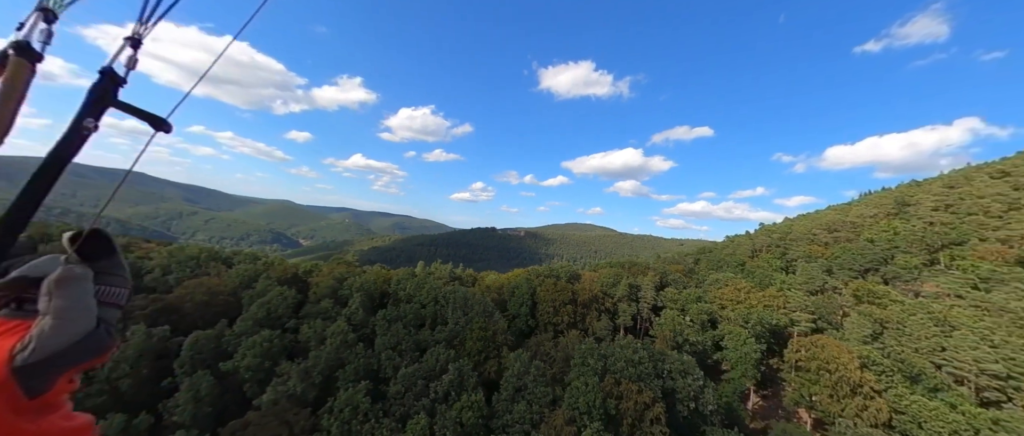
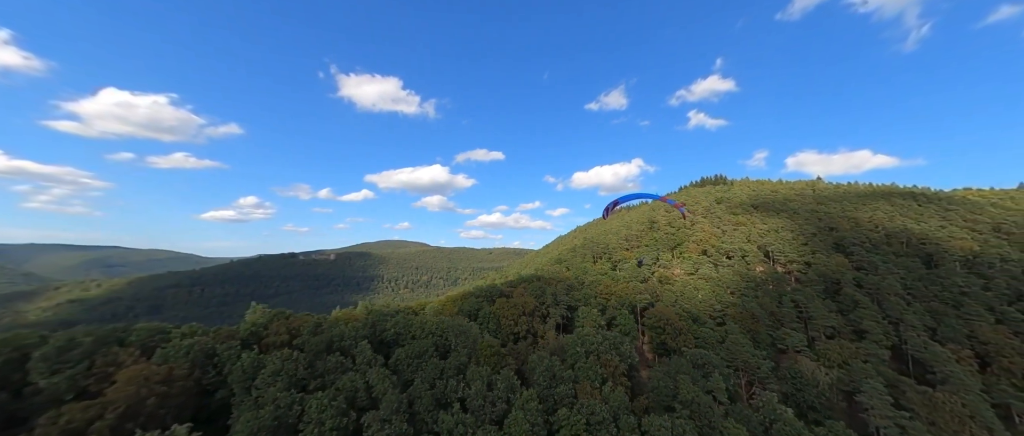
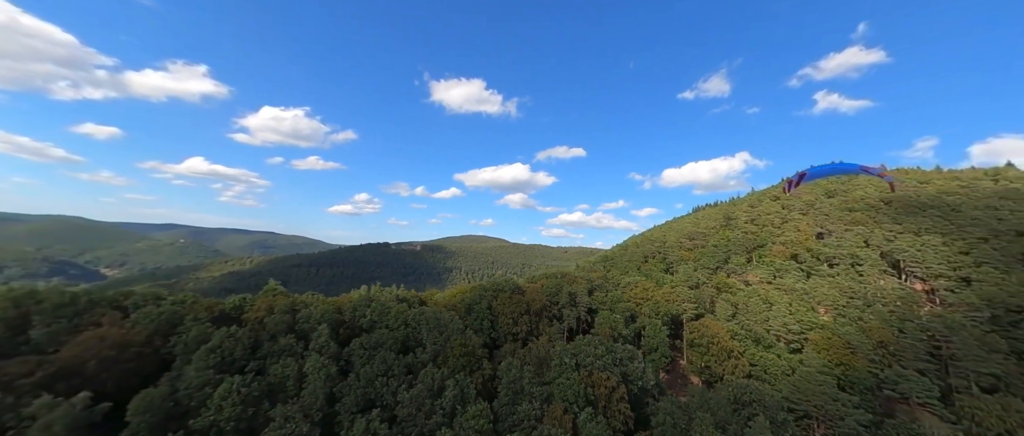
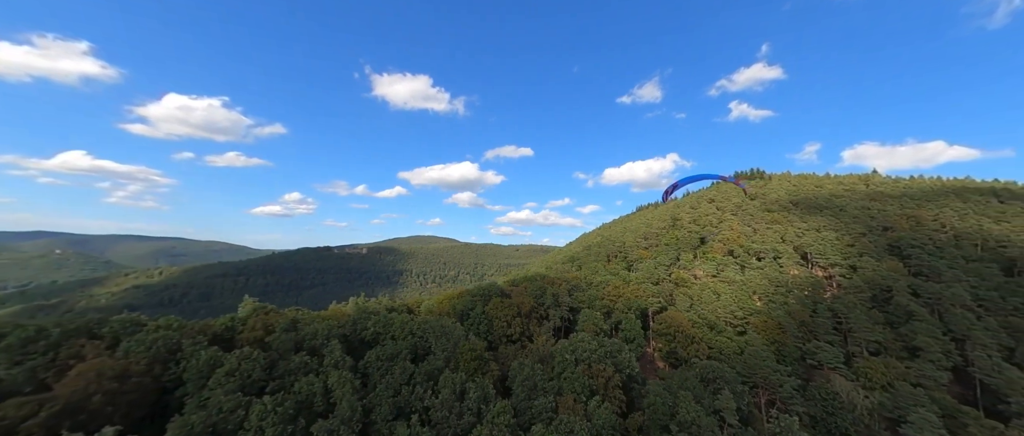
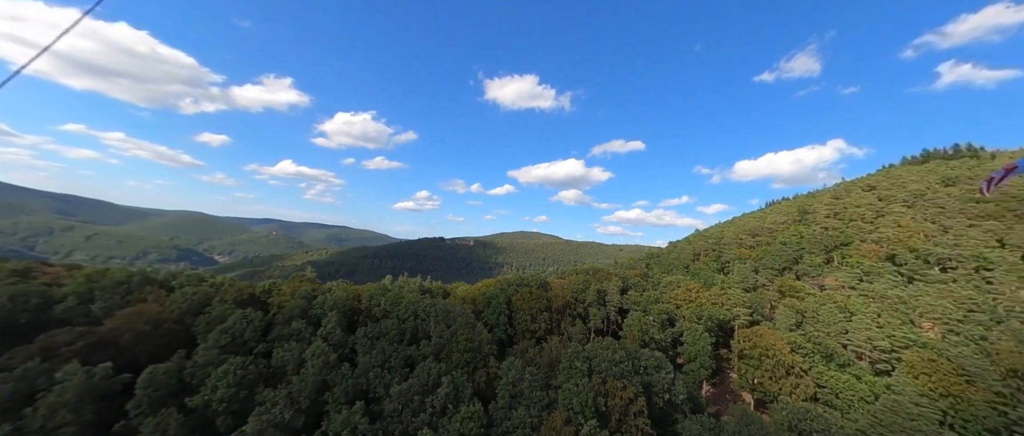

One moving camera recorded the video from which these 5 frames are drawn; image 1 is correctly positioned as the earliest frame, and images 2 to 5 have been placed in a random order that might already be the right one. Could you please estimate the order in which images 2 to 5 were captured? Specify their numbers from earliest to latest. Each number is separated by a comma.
5, 3, 4, 2
